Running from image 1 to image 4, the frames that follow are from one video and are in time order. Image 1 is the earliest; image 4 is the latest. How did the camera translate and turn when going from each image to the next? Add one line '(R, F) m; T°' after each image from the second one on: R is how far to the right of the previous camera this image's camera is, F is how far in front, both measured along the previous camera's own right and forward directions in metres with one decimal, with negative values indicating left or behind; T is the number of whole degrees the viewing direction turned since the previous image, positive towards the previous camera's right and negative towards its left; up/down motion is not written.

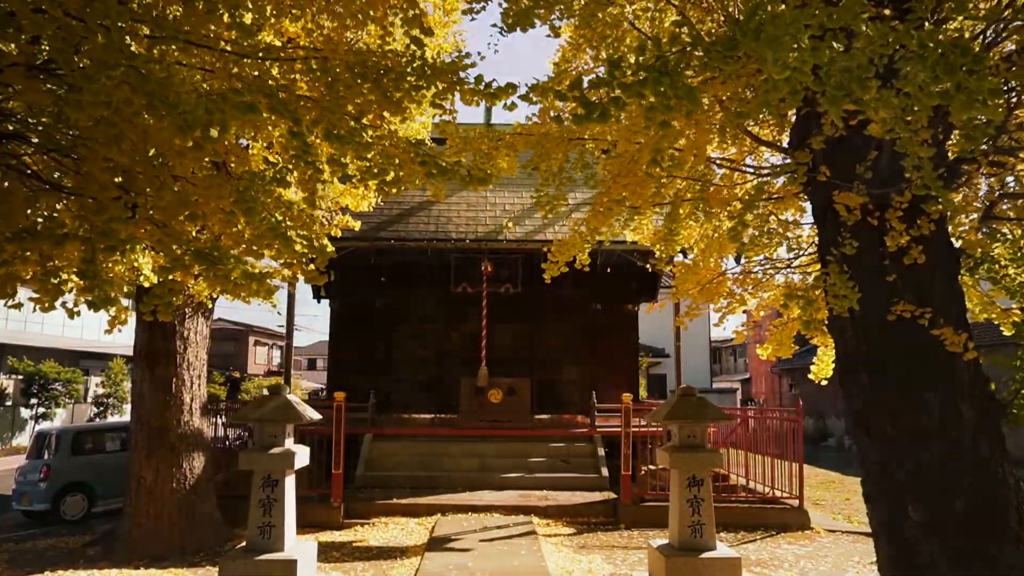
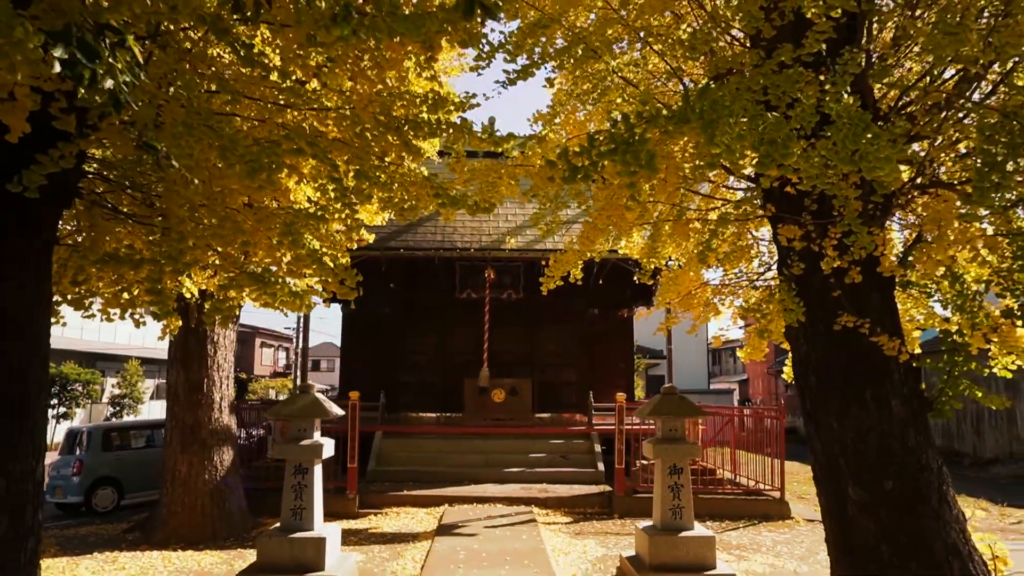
(0.0, -0.7) m; 0°
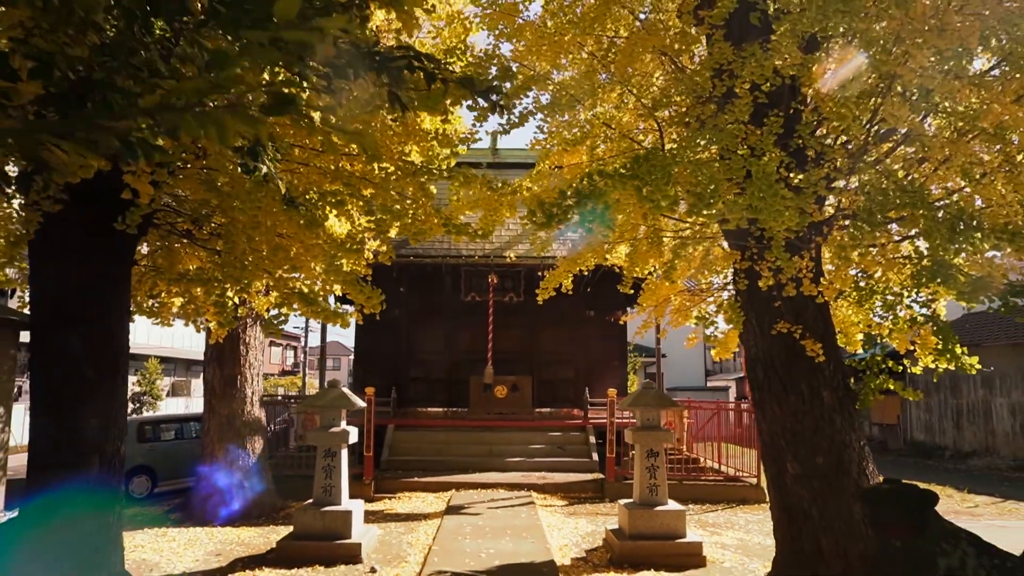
(0.0, -0.9) m; 0°
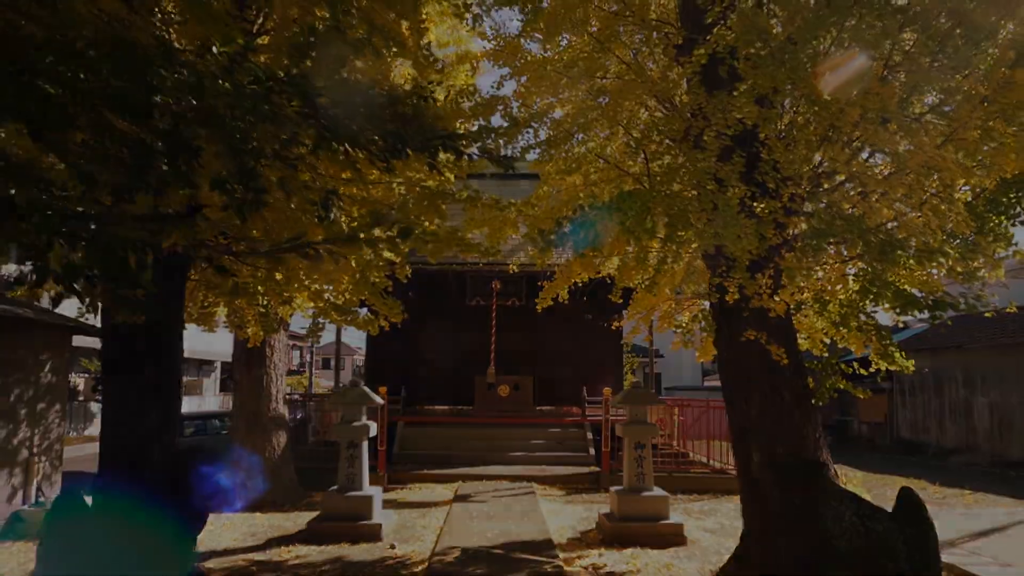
(0.0, -0.8) m; 0°
